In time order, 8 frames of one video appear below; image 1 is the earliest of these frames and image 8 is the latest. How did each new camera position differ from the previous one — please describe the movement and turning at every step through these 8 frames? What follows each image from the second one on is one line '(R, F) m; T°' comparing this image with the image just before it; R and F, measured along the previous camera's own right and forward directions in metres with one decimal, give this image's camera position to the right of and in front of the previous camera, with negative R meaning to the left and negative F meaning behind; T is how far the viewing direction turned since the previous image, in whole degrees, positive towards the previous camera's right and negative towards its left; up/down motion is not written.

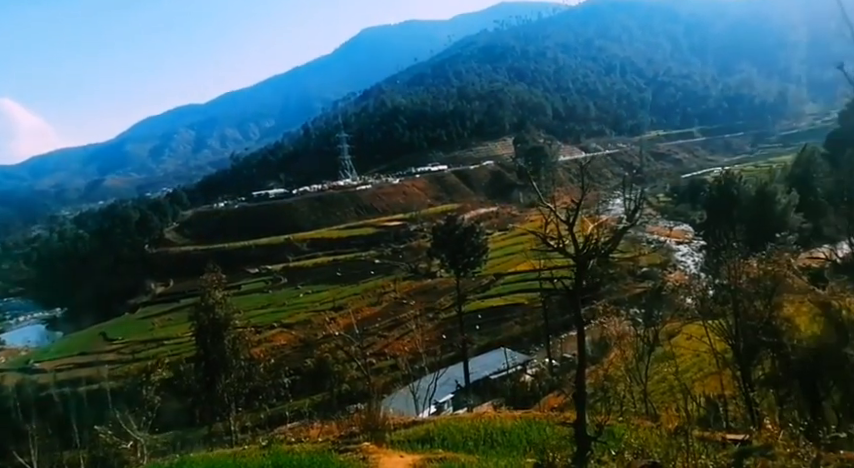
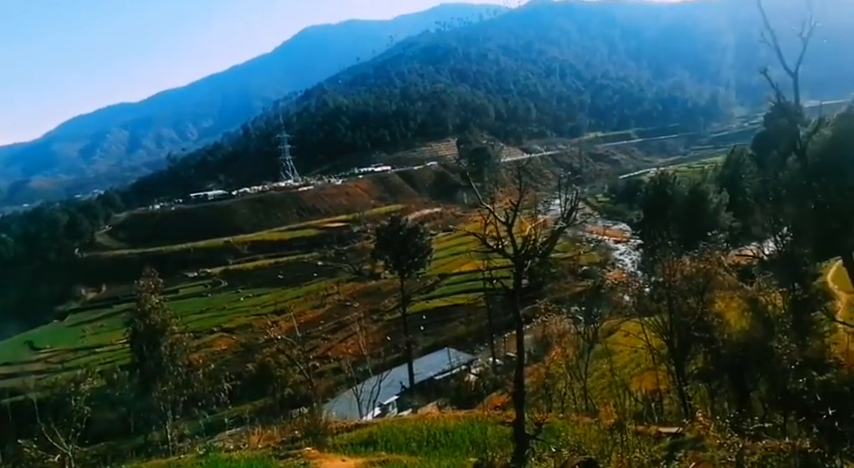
(+0.4, +0.1) m; +4°
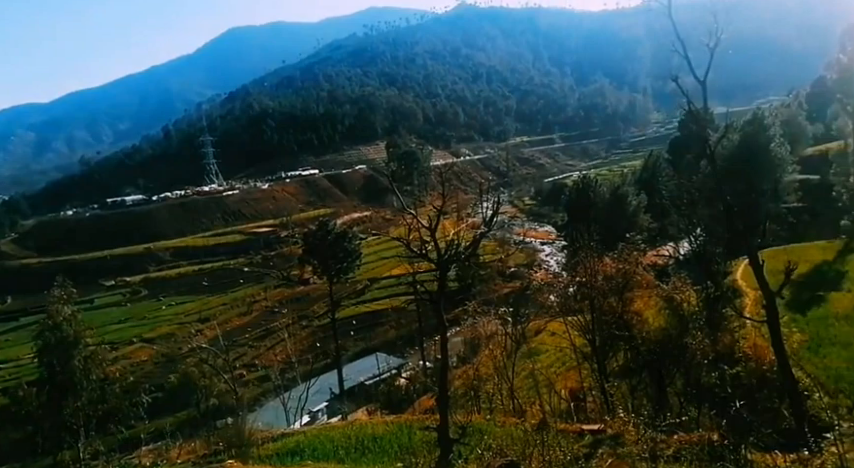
(+0.7, 0.0) m; +5°
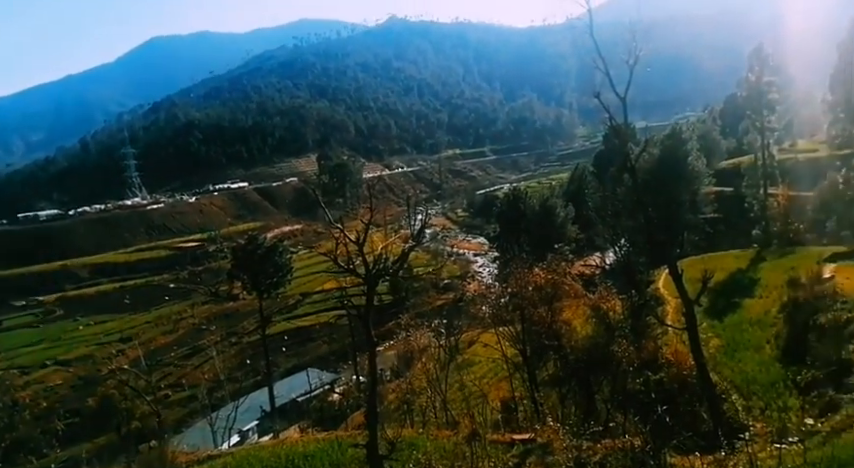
(+0.7, 0.0) m; +5°
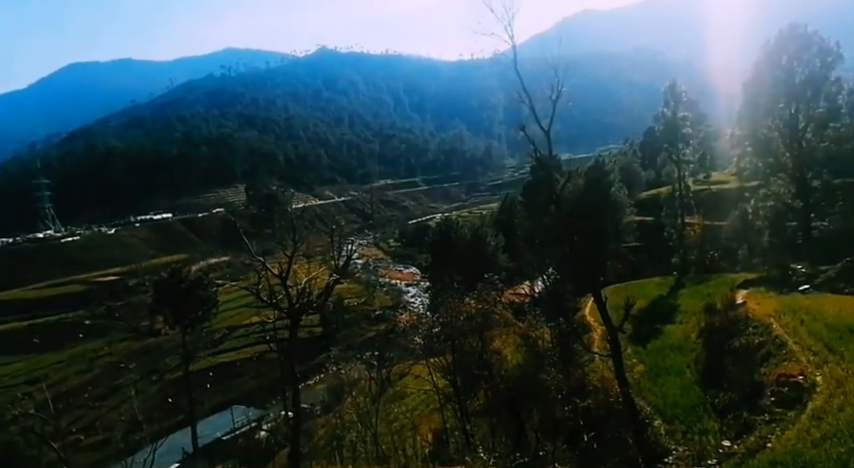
(+0.7, 0.0) m; +5°
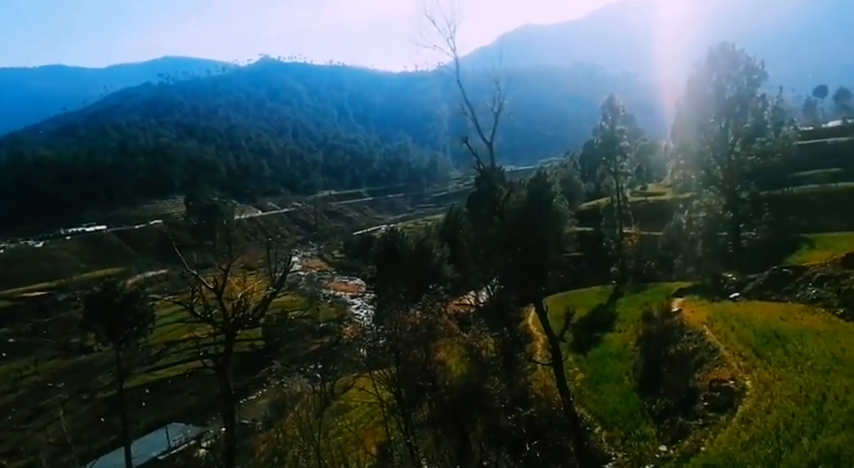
(+0.5, 0.0) m; +4°
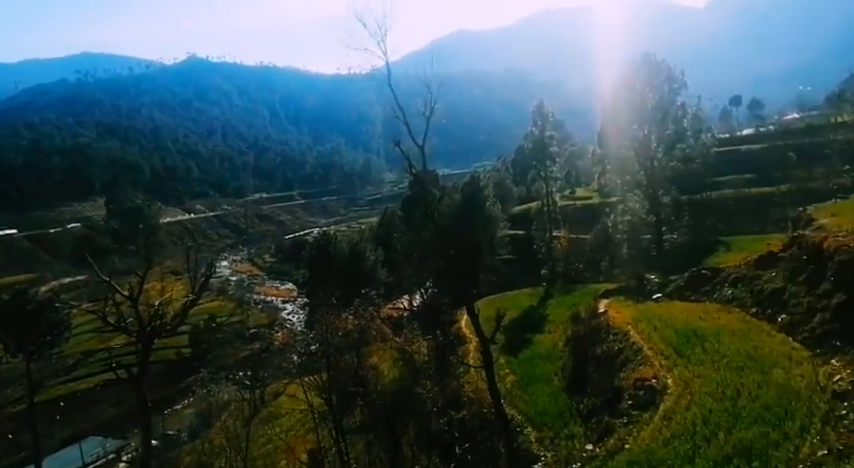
(+0.7, 0.0) m; +5°
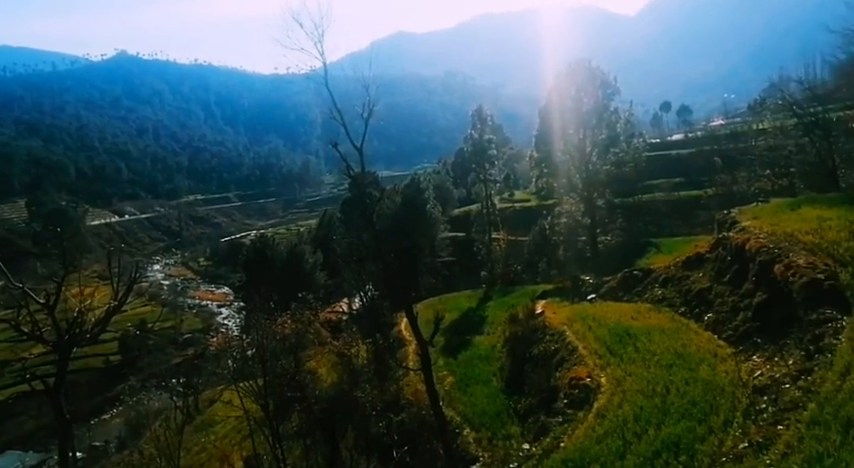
(+0.6, 0.0) m; +4°
